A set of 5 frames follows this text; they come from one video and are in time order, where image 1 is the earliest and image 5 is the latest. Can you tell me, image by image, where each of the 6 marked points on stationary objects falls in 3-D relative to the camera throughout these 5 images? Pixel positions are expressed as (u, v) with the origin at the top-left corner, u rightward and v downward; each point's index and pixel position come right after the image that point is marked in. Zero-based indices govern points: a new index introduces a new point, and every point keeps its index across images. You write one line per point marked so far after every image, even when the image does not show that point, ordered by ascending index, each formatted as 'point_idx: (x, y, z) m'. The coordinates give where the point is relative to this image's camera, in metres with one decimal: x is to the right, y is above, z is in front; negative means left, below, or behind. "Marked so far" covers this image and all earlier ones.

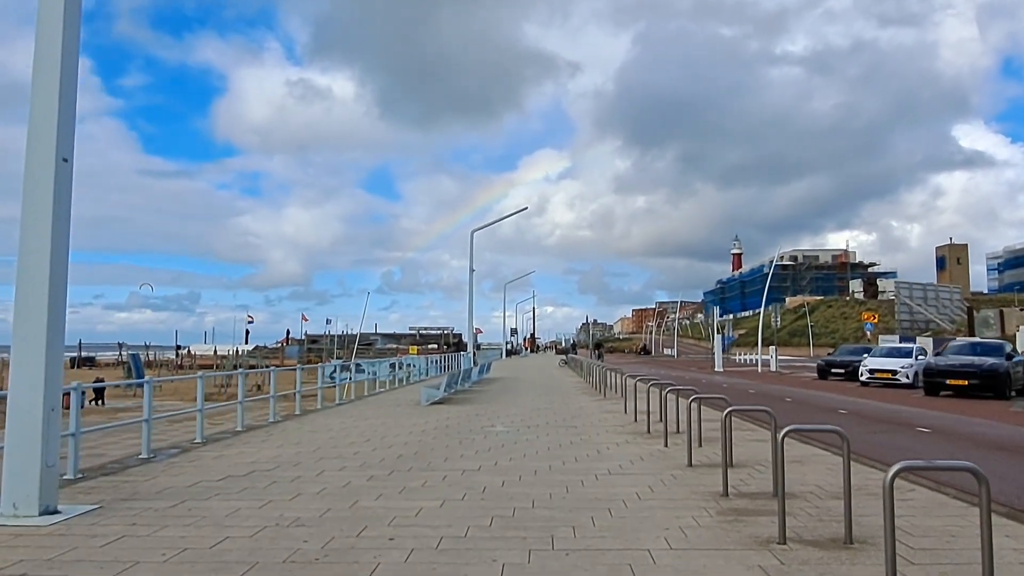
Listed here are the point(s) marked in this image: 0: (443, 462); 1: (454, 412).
0: (-1.0, -2.5, +10.8) m
1: (-1.5, -3.2, +18.9) m
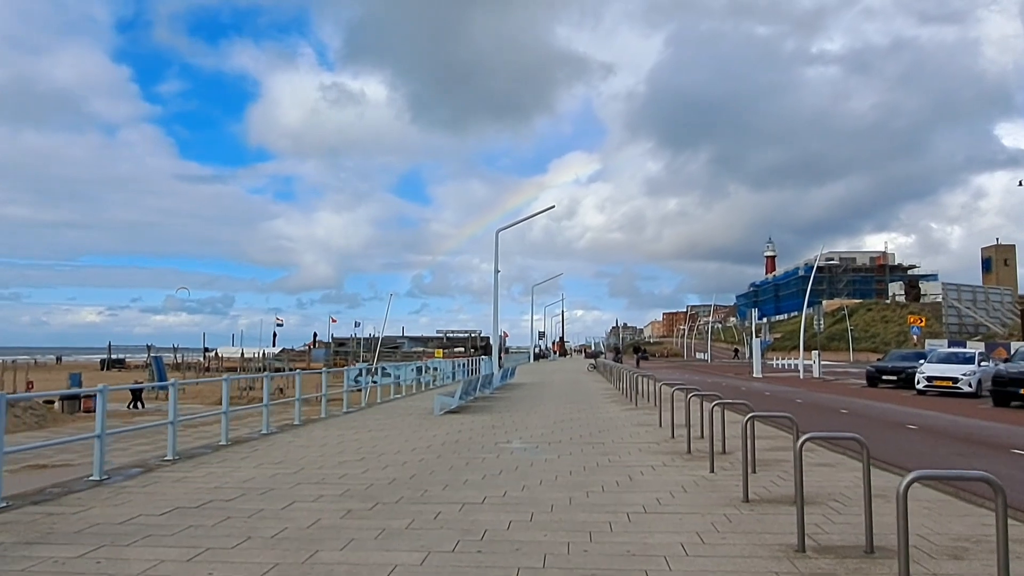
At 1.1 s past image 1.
0: (-0.8, -2.4, +8.9) m
1: (-1.0, -3.1, +17.0) m
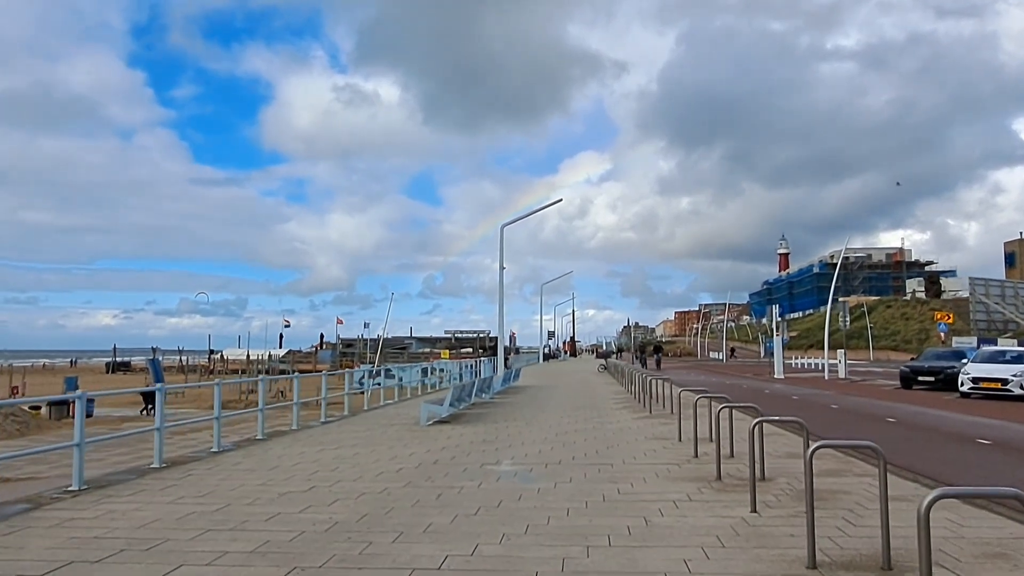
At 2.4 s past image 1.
0: (-1.1, -2.3, +6.6) m
1: (-1.1, -3.0, +14.7) m
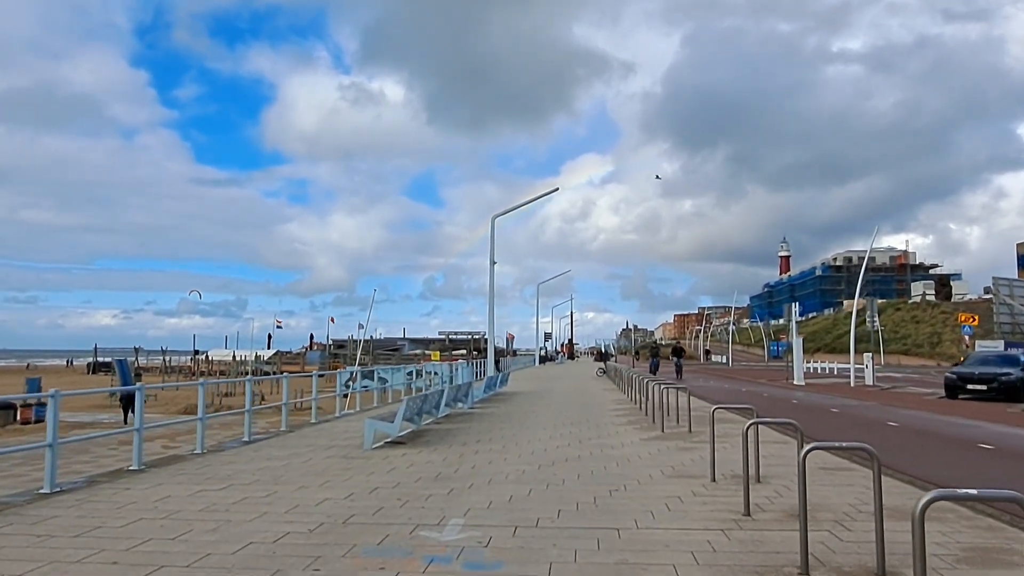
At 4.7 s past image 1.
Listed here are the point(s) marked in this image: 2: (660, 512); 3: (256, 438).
0: (-1.5, -1.9, +2.6) m
1: (-1.5, -2.6, +10.7) m
2: (+1.5, -2.3, +7.6) m
3: (-5.1, -3.0, +14.8) m
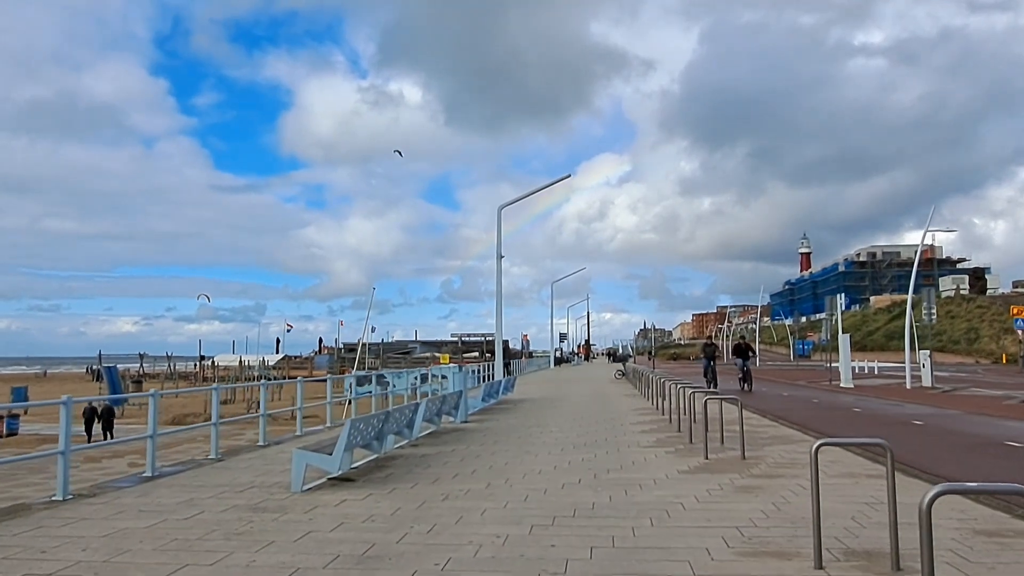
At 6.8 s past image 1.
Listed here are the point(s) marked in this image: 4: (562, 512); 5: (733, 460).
0: (-2.0, -1.6, -1.1) m
1: (-1.8, -2.3, +7.0) m
2: (+1.2, -2.0, +3.8) m
3: (-5.3, -2.8, +11.2) m
4: (+0.6, -2.3, +7.8) m
5: (+3.3, -2.5, +11.1) m
